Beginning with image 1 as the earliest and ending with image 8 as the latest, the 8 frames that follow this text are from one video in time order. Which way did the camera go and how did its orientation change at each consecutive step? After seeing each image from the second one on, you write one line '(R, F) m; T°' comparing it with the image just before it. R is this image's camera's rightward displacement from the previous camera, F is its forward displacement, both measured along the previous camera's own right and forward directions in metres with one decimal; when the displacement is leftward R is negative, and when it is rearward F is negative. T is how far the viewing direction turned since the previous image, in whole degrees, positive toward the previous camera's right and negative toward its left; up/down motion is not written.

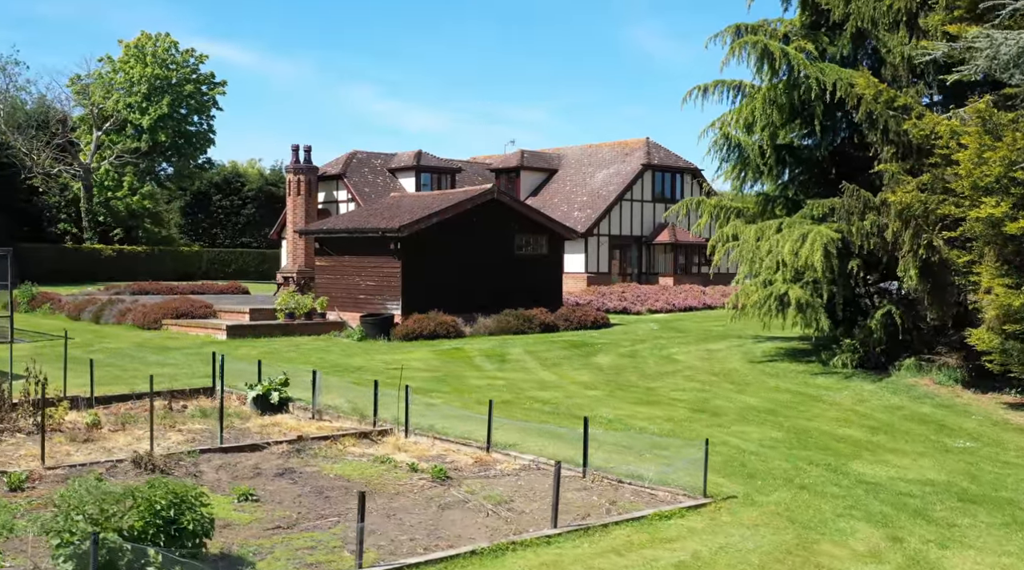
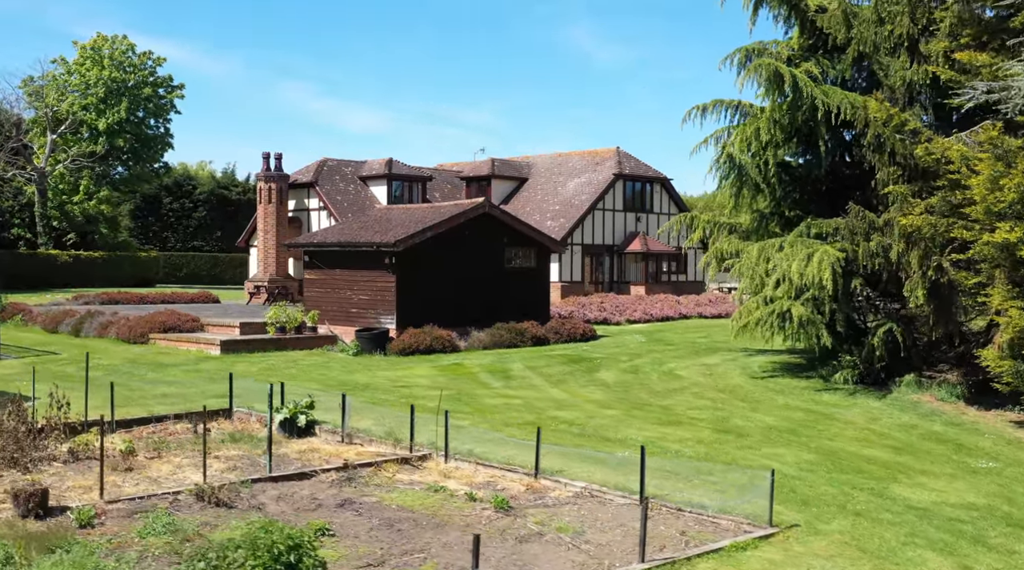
(-1.4, -0.1) m; +3°
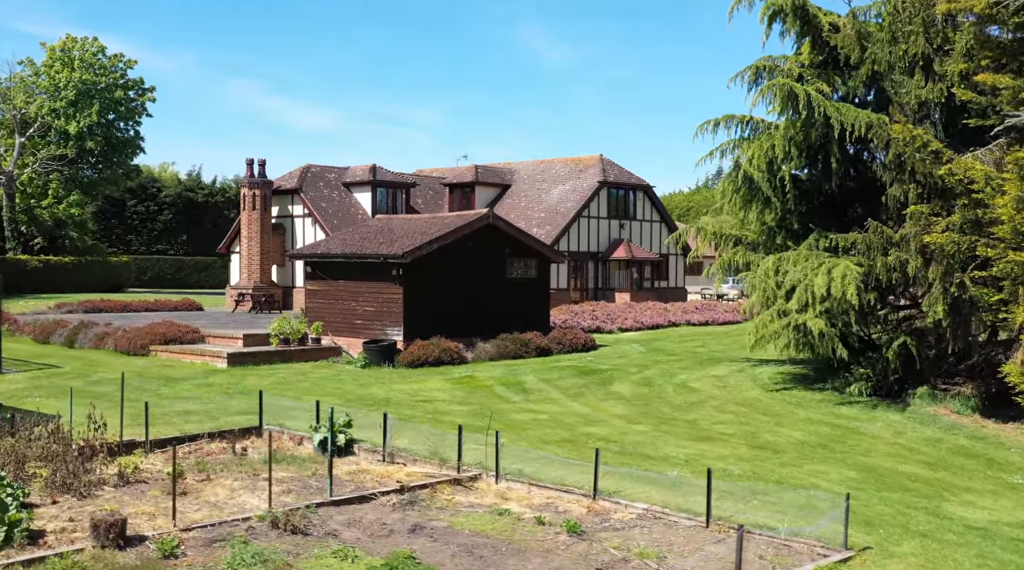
(-1.3, 0.0) m; +2°
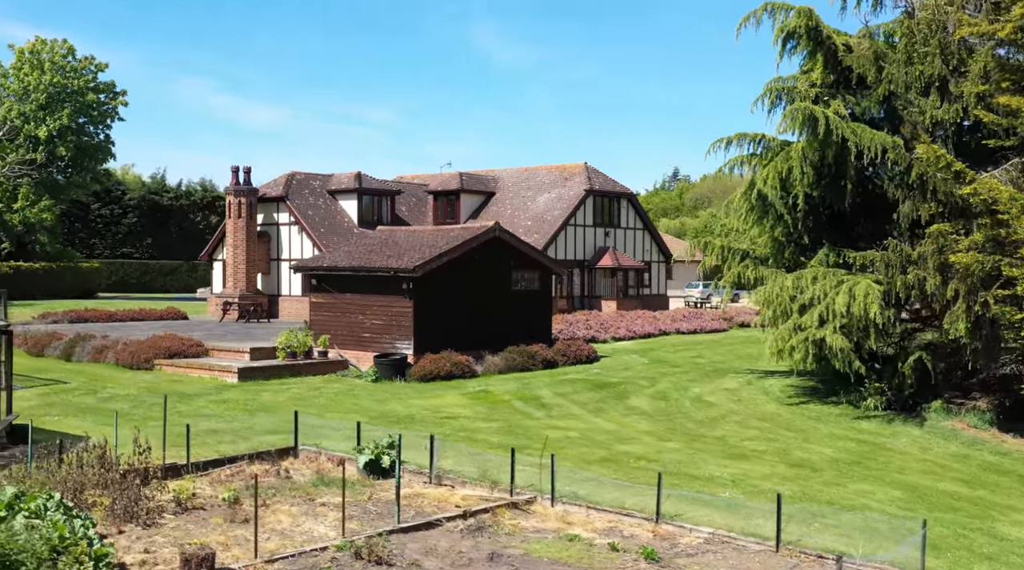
(-1.4, -0.1) m; +2°
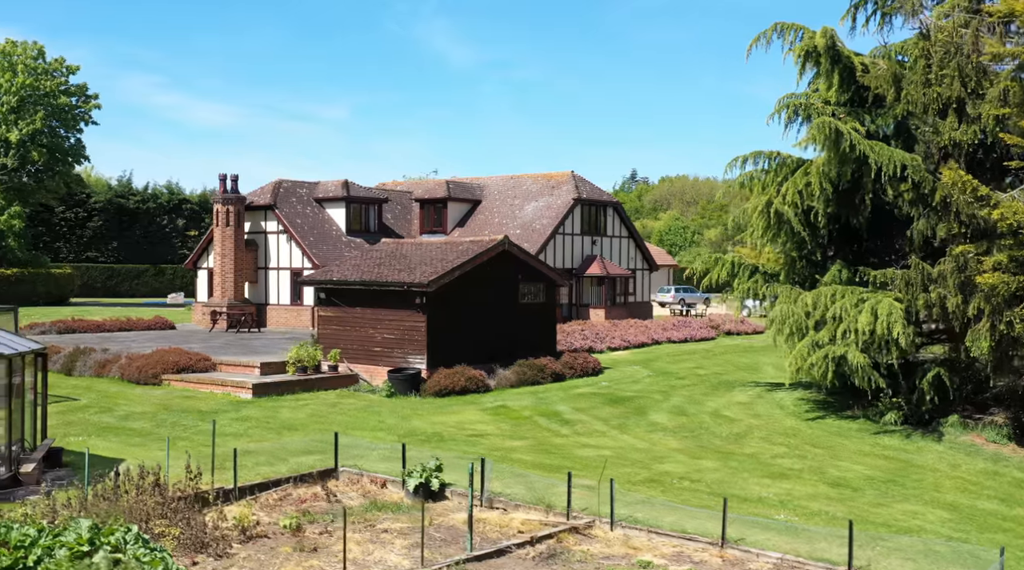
(-1.5, -0.1) m; +2°
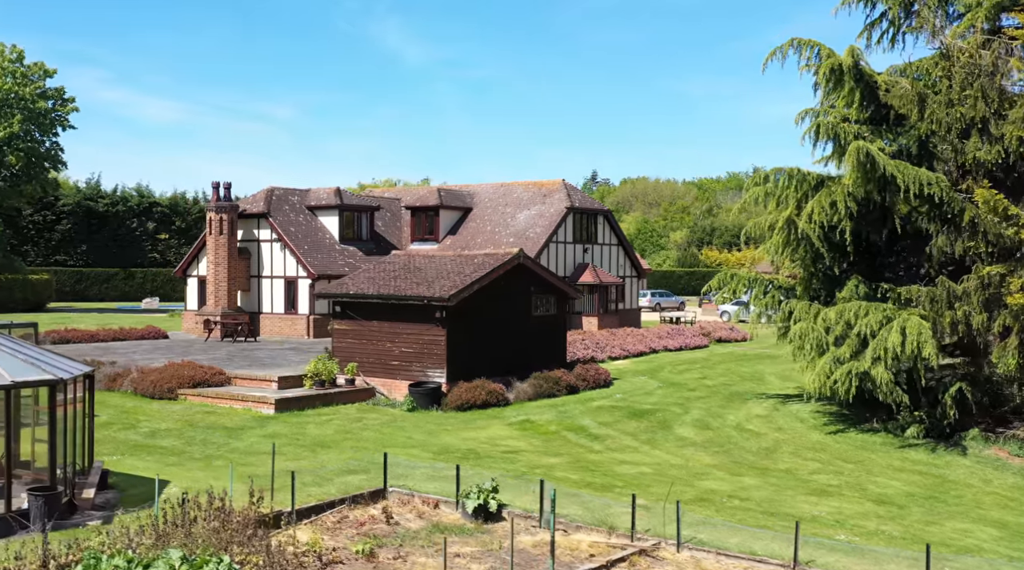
(-1.6, -0.1) m; +2°
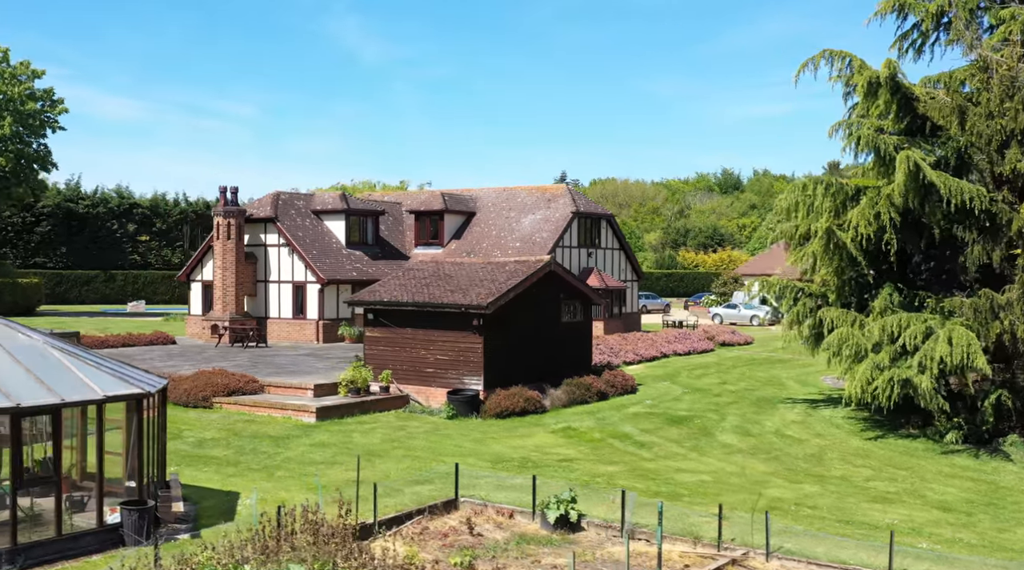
(-1.9, -0.1) m; +2°
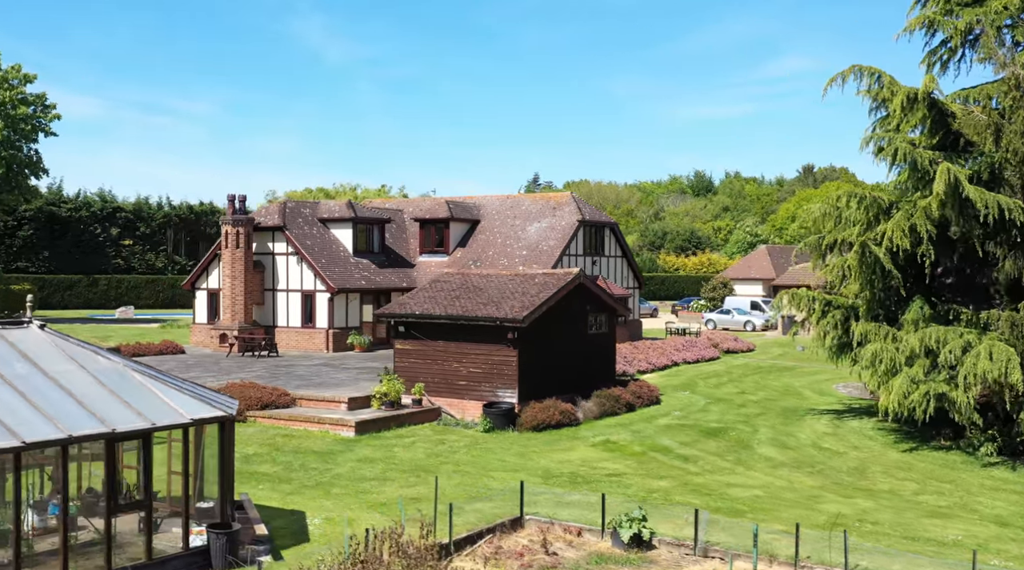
(-1.7, -0.1) m; +1°
